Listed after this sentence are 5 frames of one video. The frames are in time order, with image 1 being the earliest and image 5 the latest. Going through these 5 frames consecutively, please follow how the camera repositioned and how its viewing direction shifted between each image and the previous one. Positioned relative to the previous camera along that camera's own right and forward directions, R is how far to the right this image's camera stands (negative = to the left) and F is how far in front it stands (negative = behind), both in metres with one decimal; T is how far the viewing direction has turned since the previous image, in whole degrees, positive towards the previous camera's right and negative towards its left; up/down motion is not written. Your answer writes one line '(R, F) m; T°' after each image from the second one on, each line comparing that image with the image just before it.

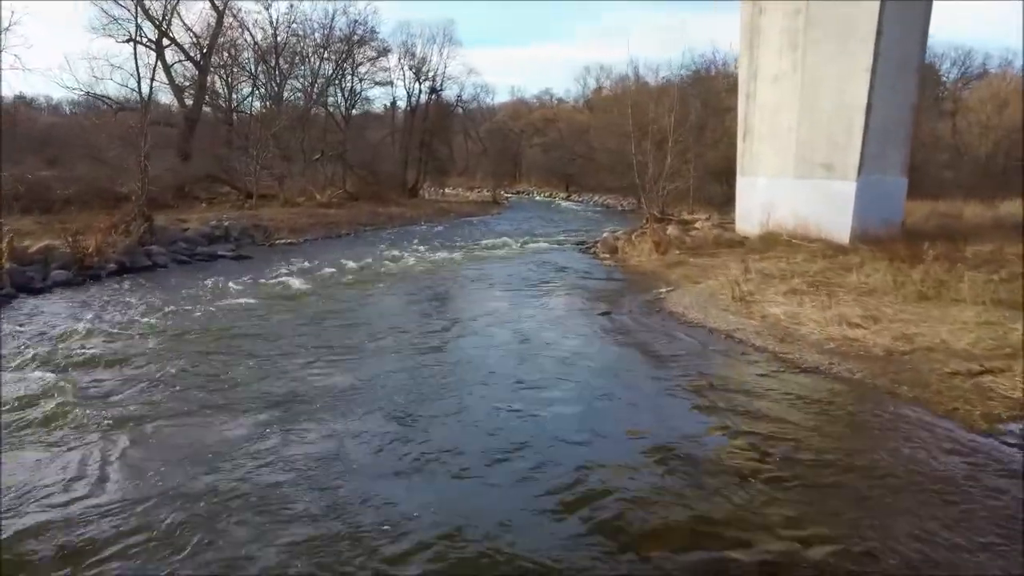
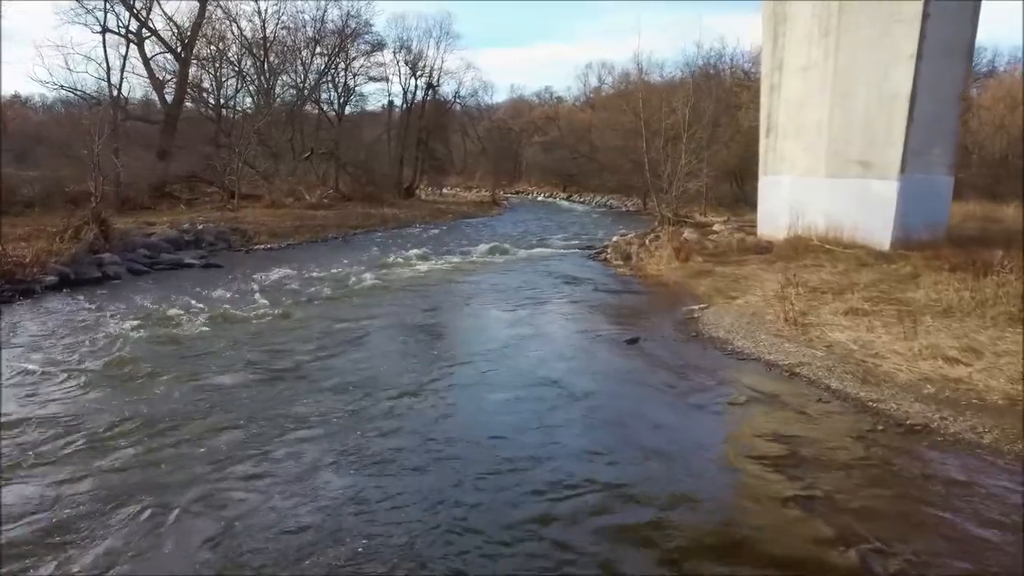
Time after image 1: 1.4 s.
(-0.1, +2.0) m; 0°
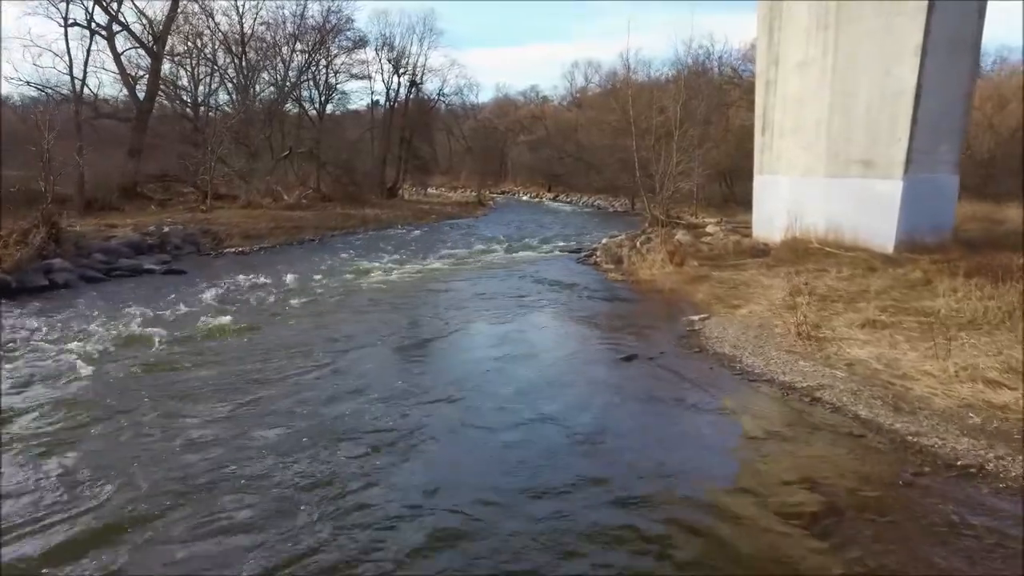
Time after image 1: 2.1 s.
(0.0, +1.0) m; +1°
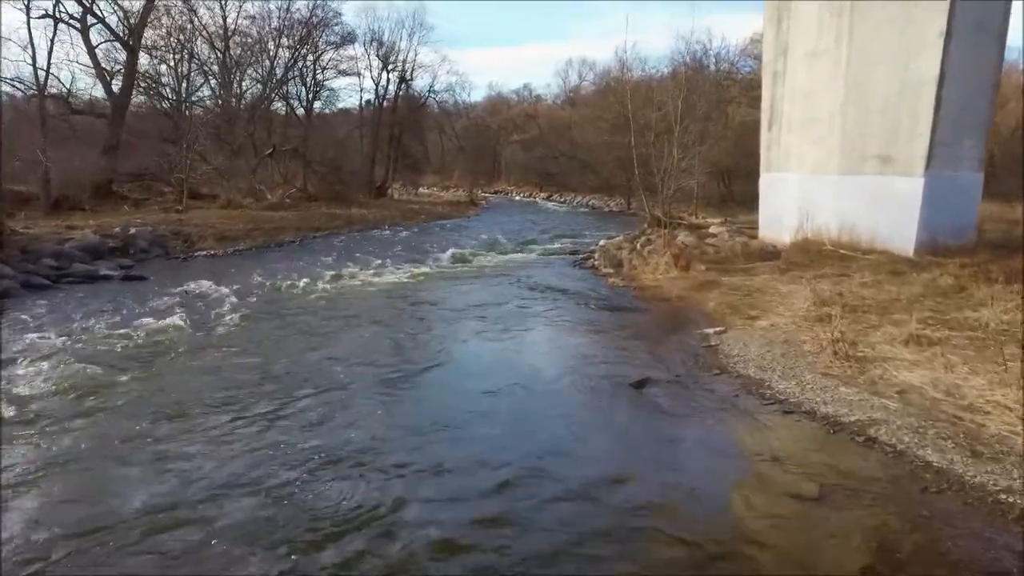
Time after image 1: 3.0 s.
(0.0, +1.2) m; 0°
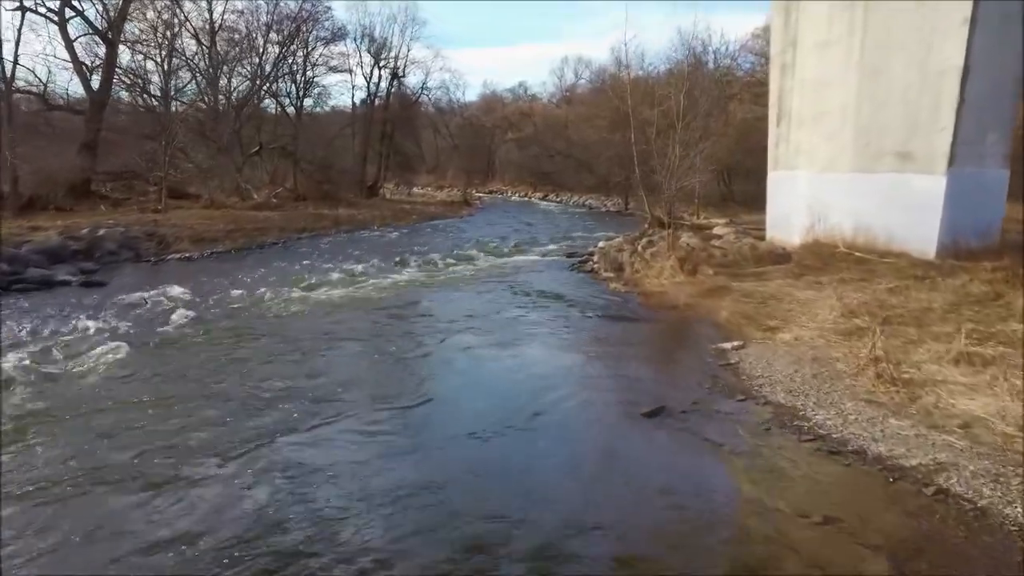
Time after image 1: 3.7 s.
(0.0, +1.0) m; 0°
